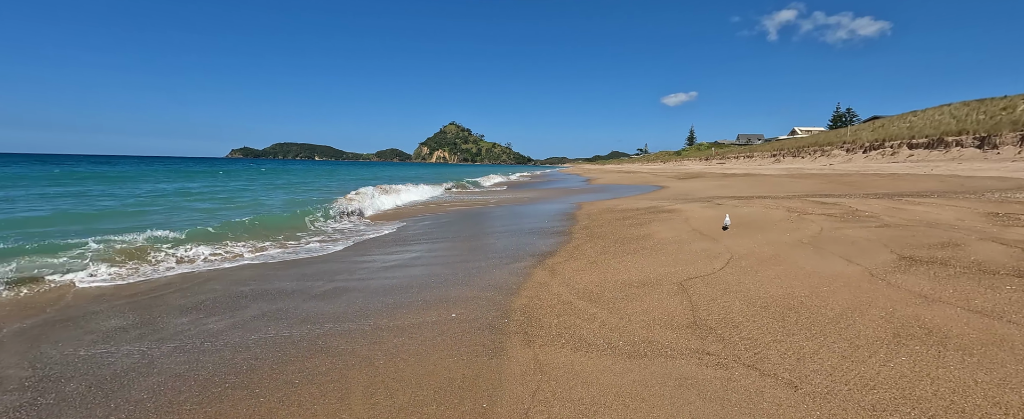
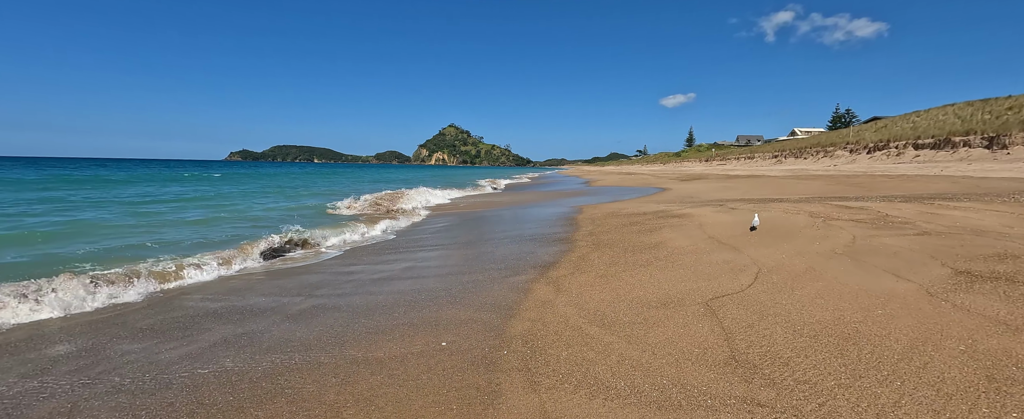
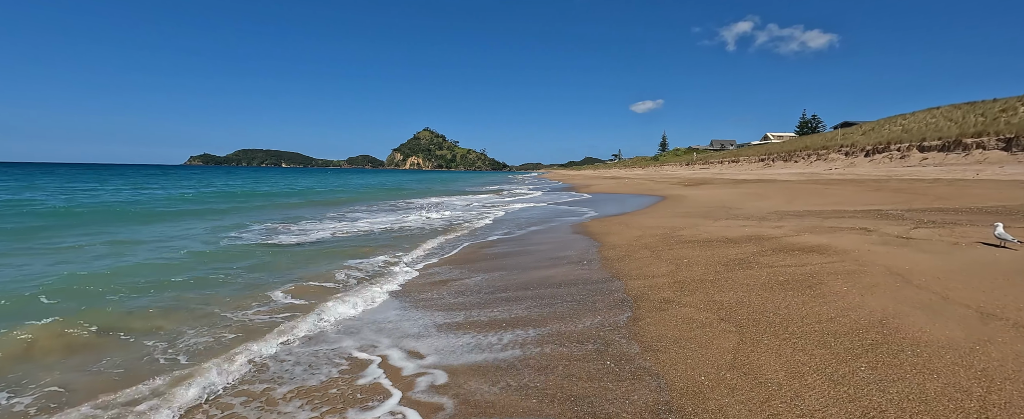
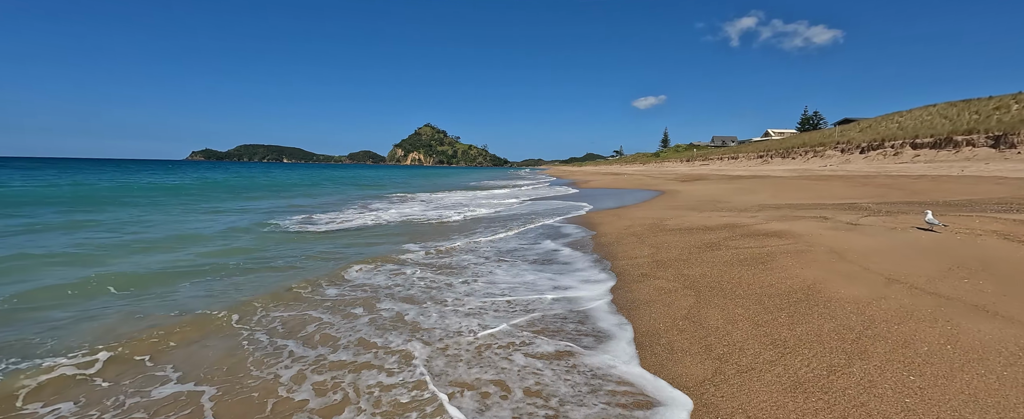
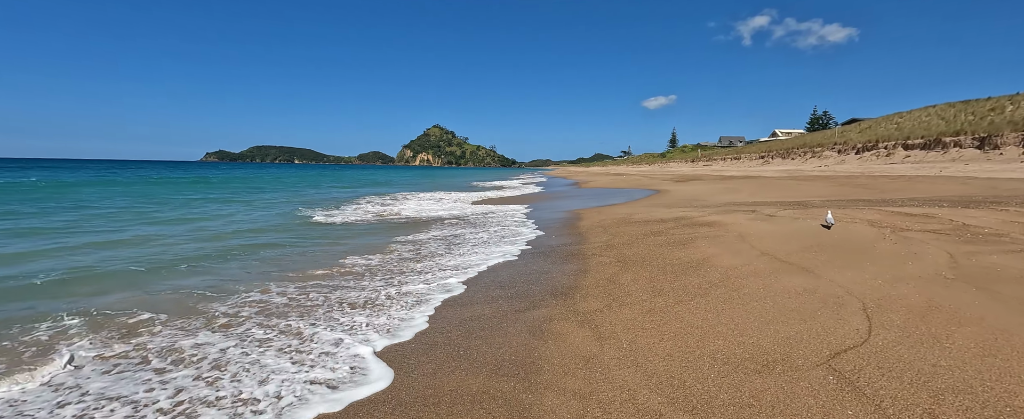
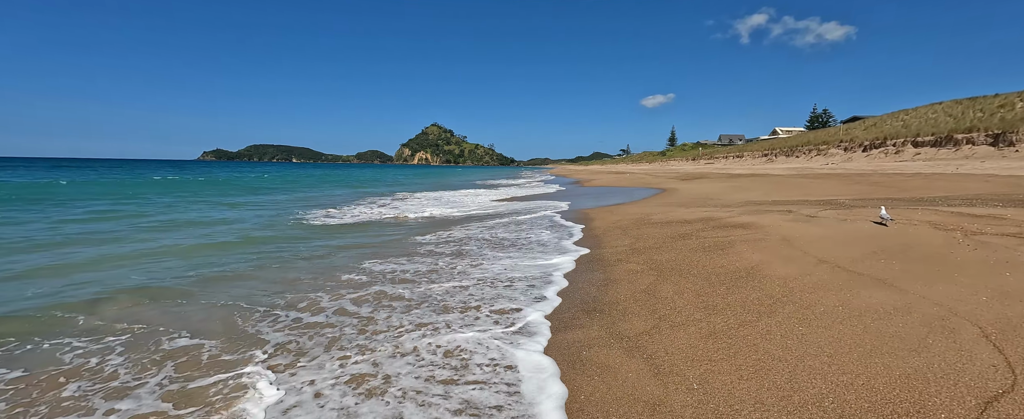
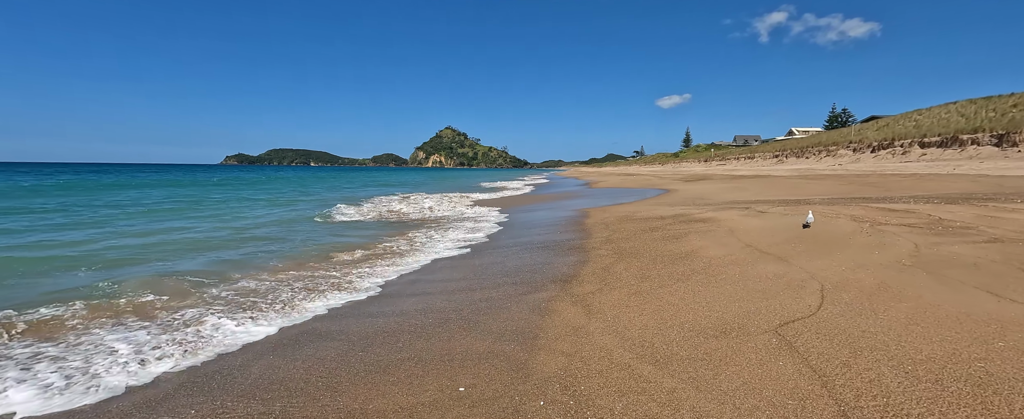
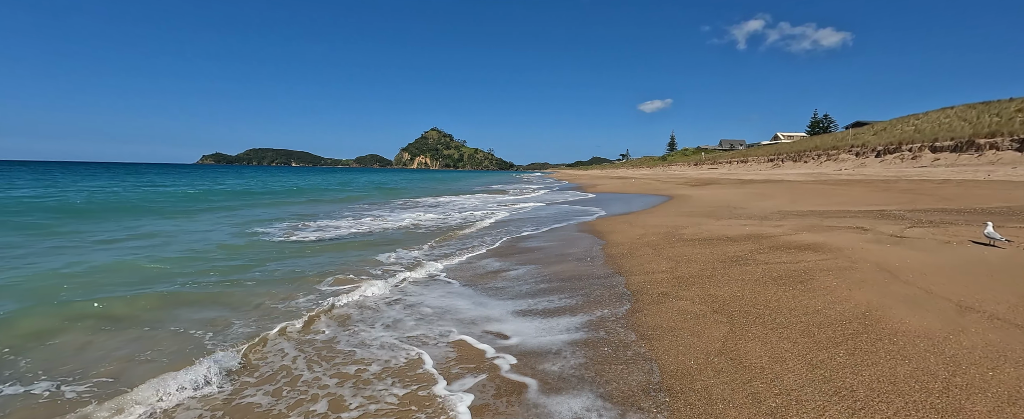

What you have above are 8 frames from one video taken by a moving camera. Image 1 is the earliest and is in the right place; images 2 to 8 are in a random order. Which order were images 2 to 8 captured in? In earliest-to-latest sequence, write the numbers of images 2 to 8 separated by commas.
2, 7, 5, 6, 4, 8, 3
